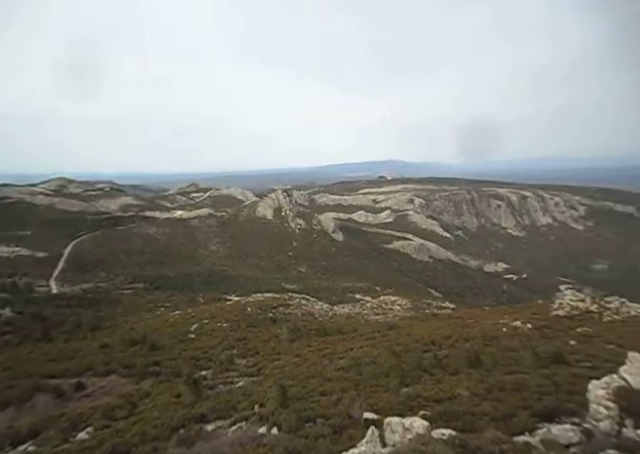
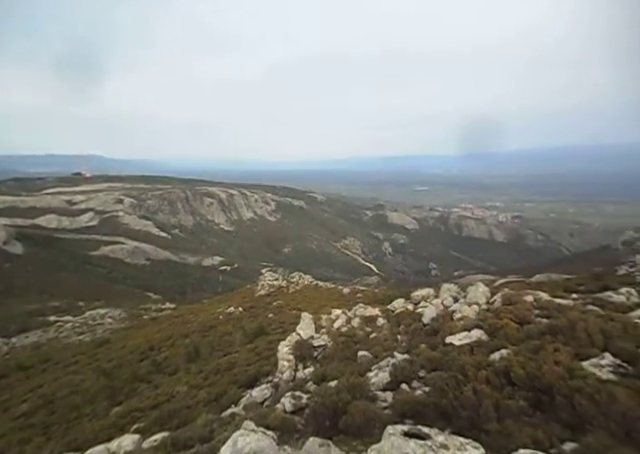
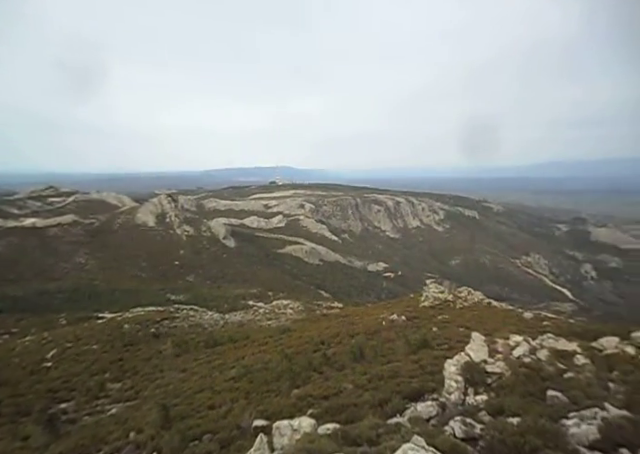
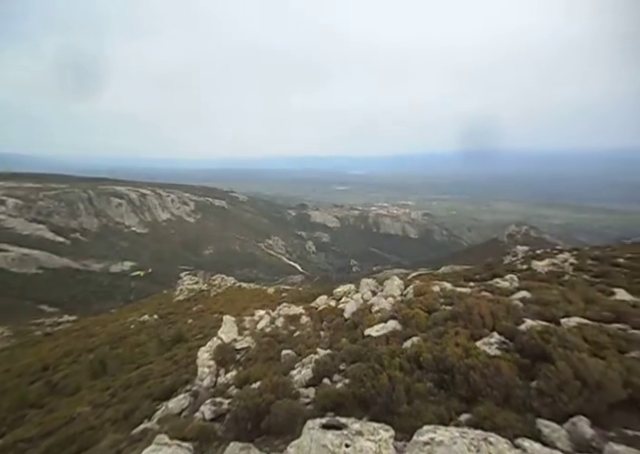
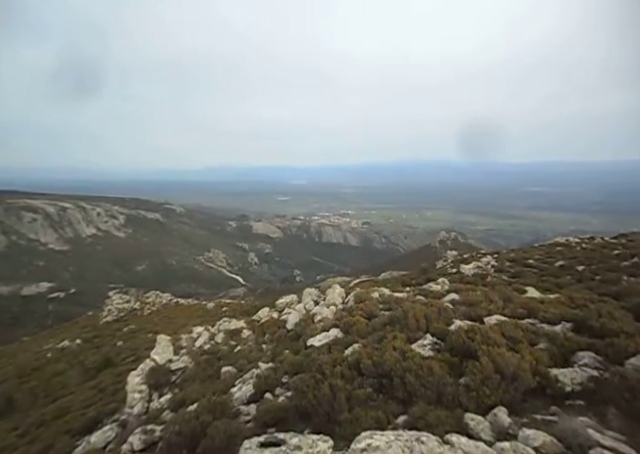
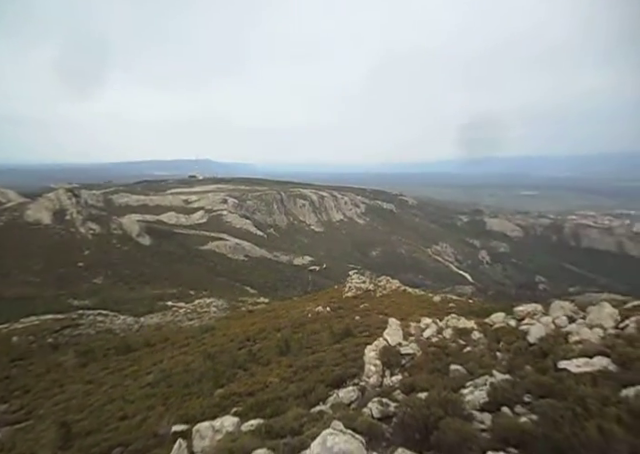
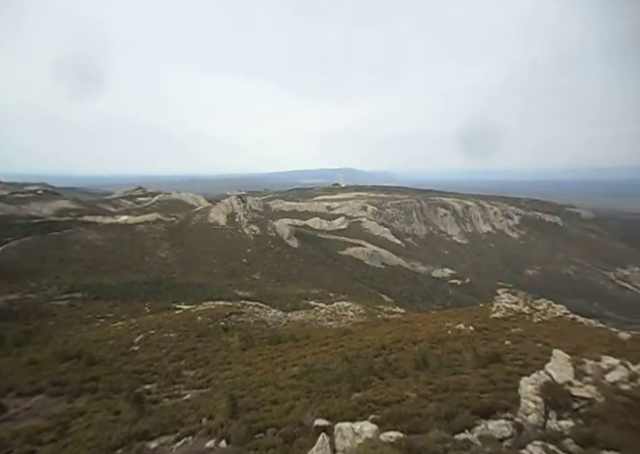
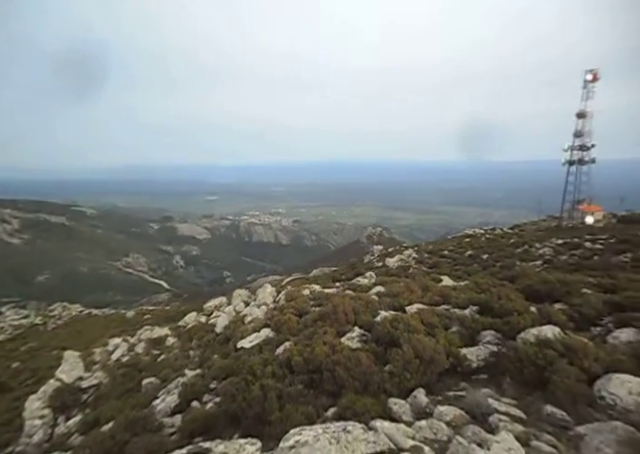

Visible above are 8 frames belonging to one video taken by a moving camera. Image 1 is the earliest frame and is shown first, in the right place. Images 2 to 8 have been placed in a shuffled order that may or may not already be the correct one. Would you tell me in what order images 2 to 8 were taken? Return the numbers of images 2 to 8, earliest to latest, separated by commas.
7, 3, 6, 2, 4, 5, 8
